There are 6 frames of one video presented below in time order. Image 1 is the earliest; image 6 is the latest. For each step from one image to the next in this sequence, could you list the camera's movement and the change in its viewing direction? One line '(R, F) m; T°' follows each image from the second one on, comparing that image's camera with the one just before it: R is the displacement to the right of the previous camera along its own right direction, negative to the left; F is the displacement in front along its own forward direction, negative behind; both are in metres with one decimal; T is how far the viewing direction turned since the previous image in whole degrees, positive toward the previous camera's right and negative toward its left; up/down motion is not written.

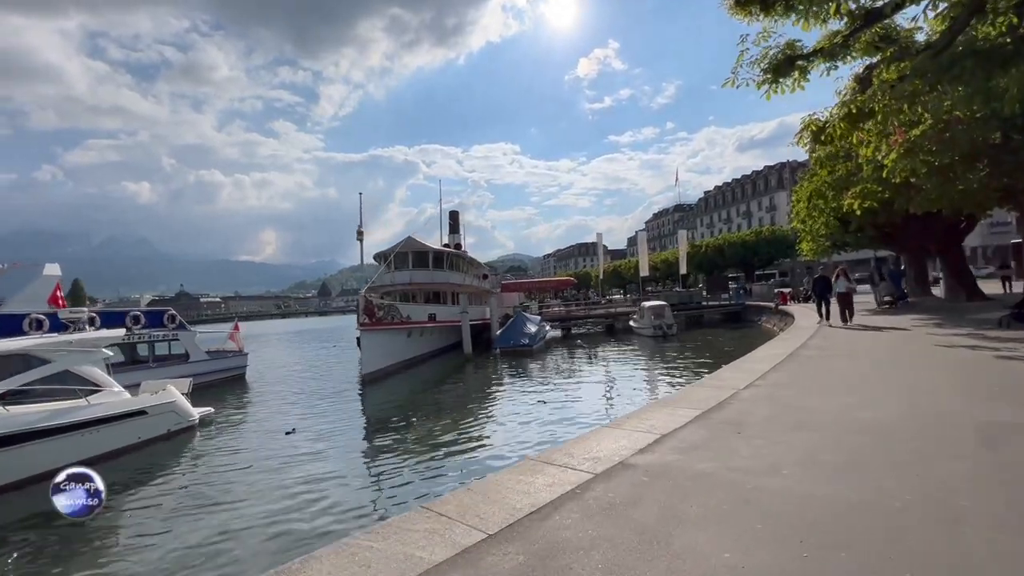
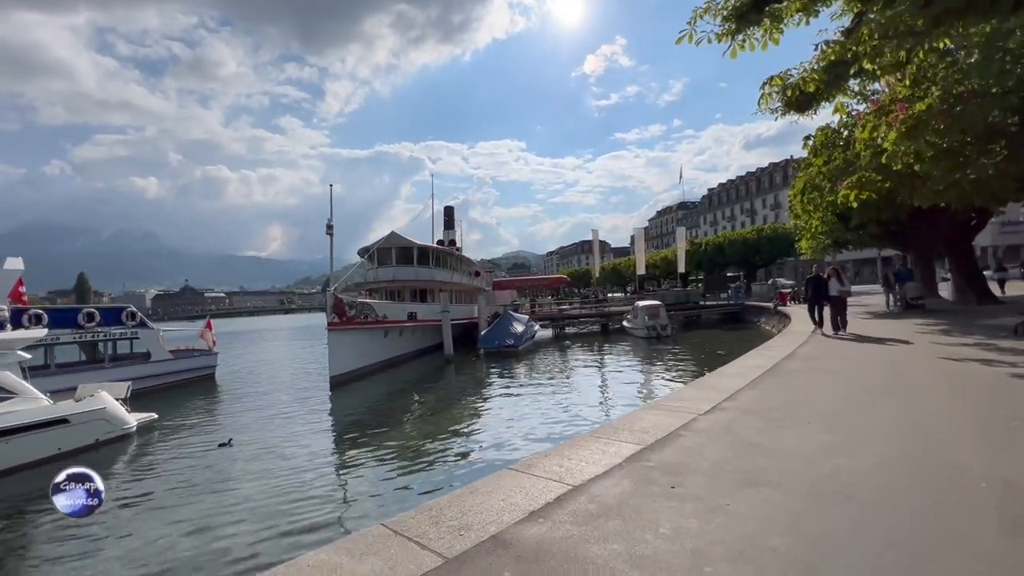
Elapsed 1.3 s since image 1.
(+1.0, +1.3) m; -1°
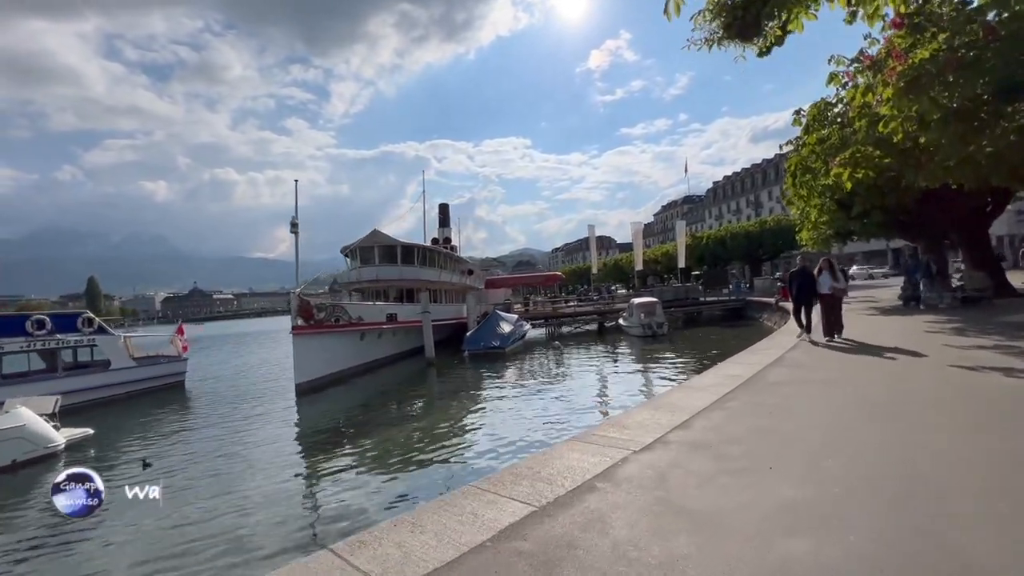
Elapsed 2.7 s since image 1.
(+1.1, +1.4) m; -1°
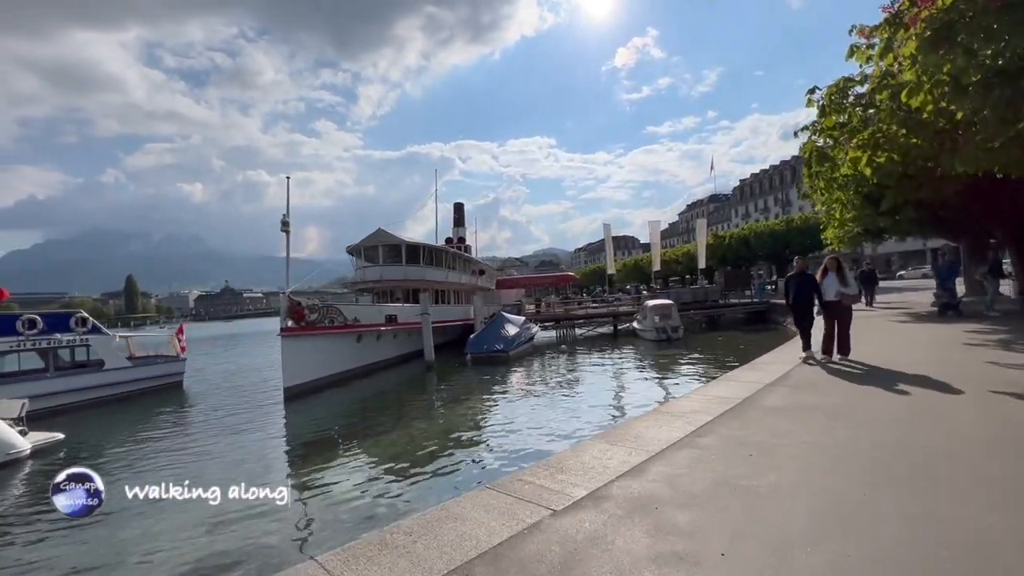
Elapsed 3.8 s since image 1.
(+0.9, +1.1) m; -3°
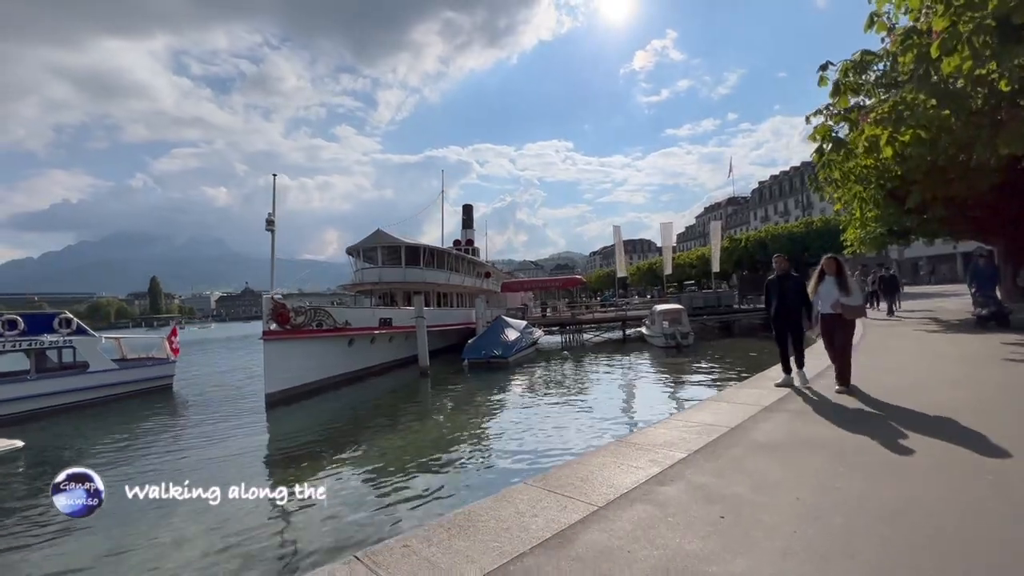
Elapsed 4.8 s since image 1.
(+0.7, +1.1) m; -2°
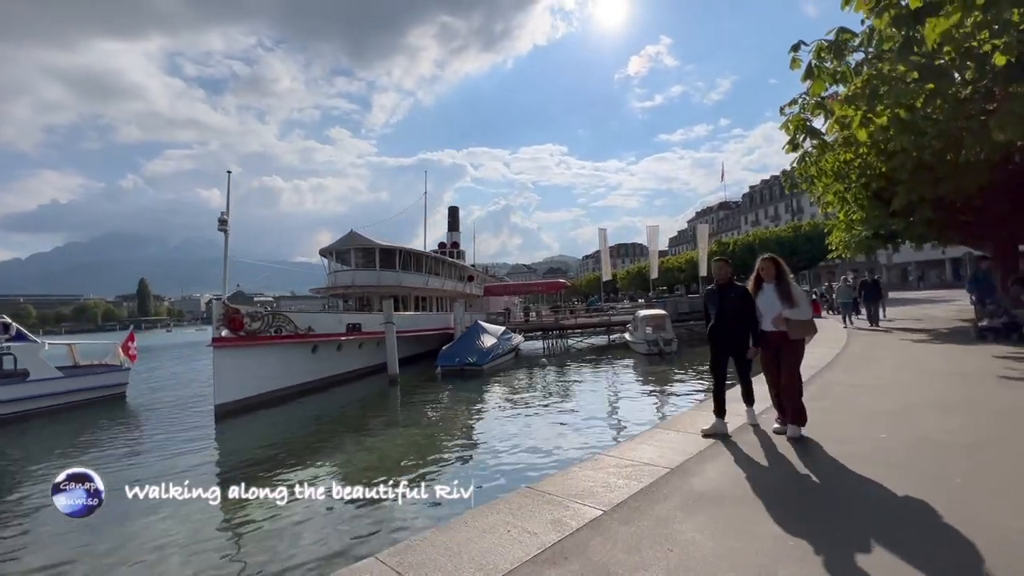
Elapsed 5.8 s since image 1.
(+0.8, +1.0) m; +1°
